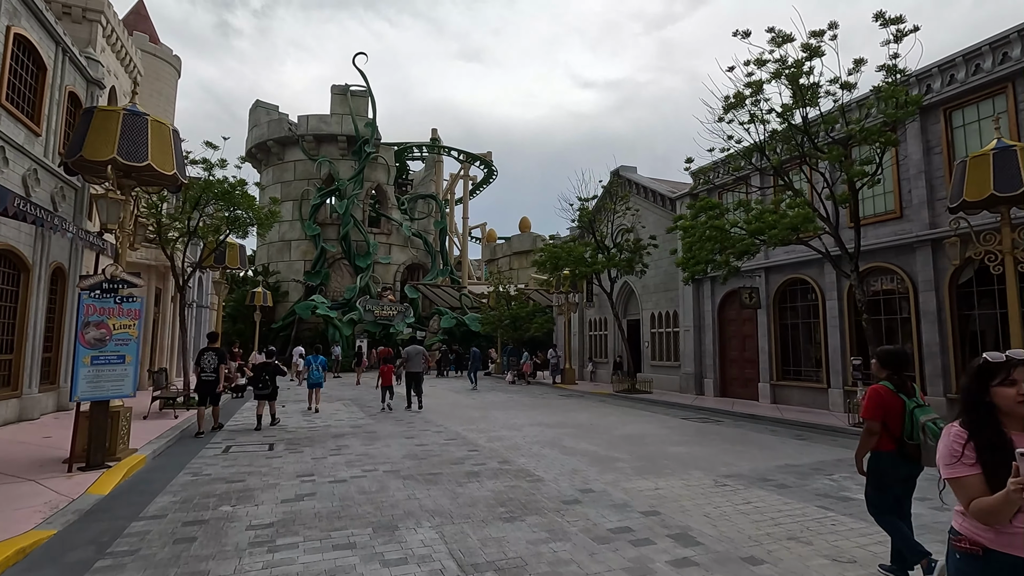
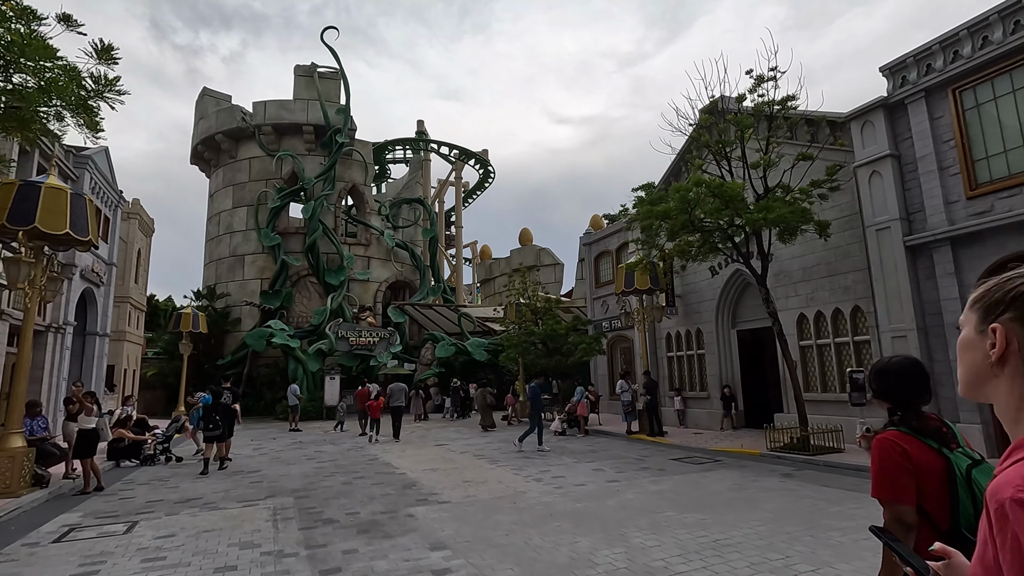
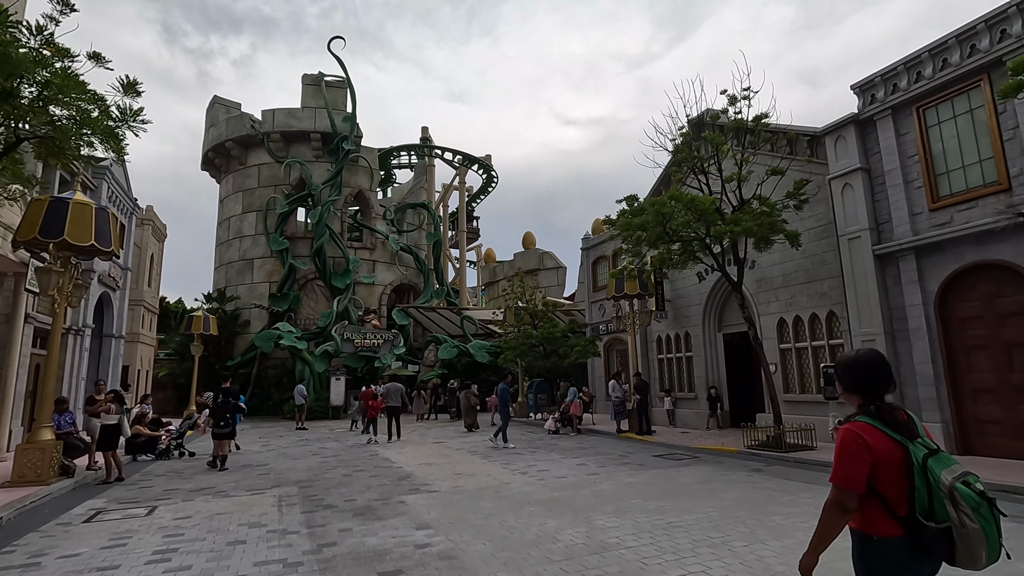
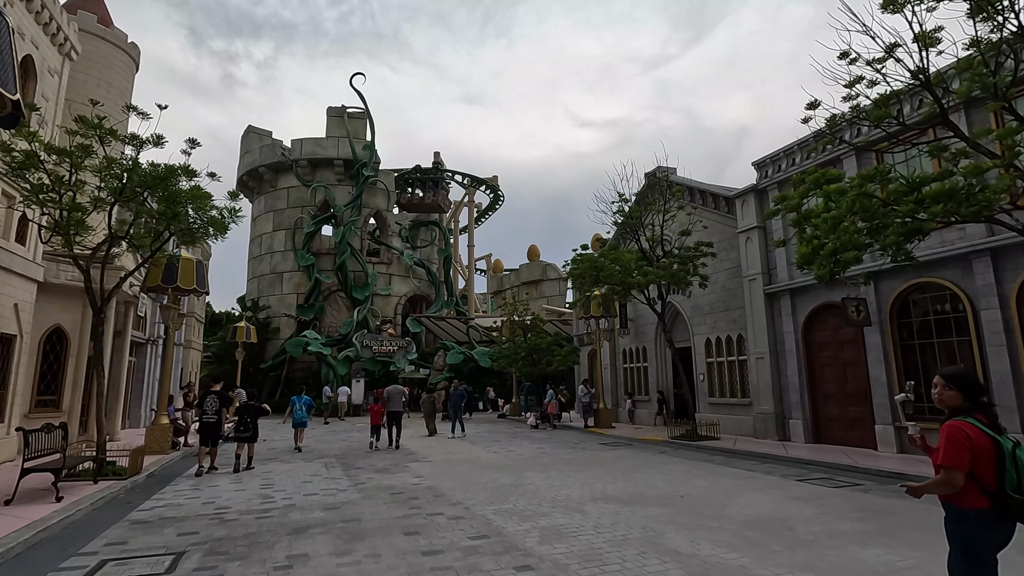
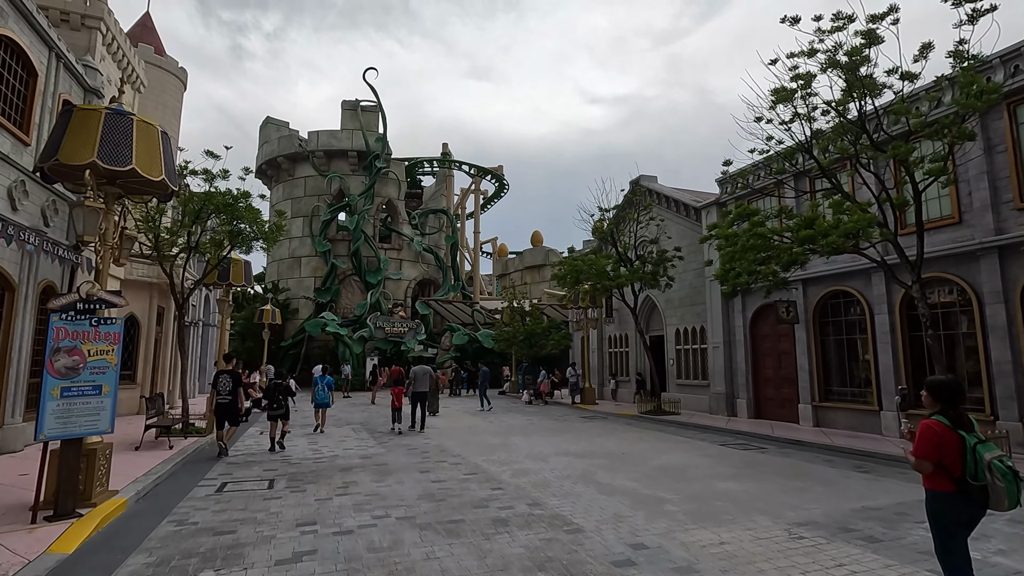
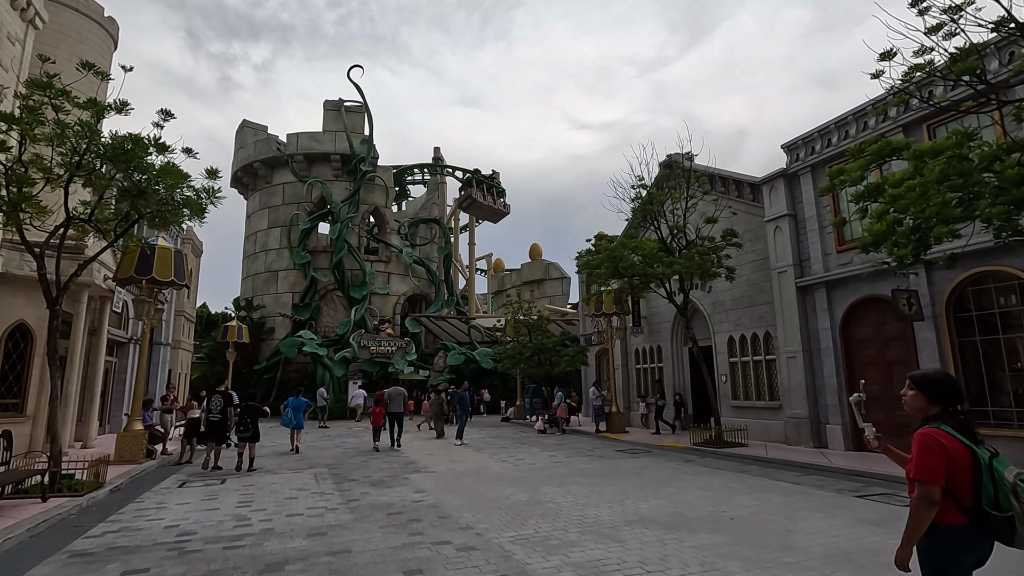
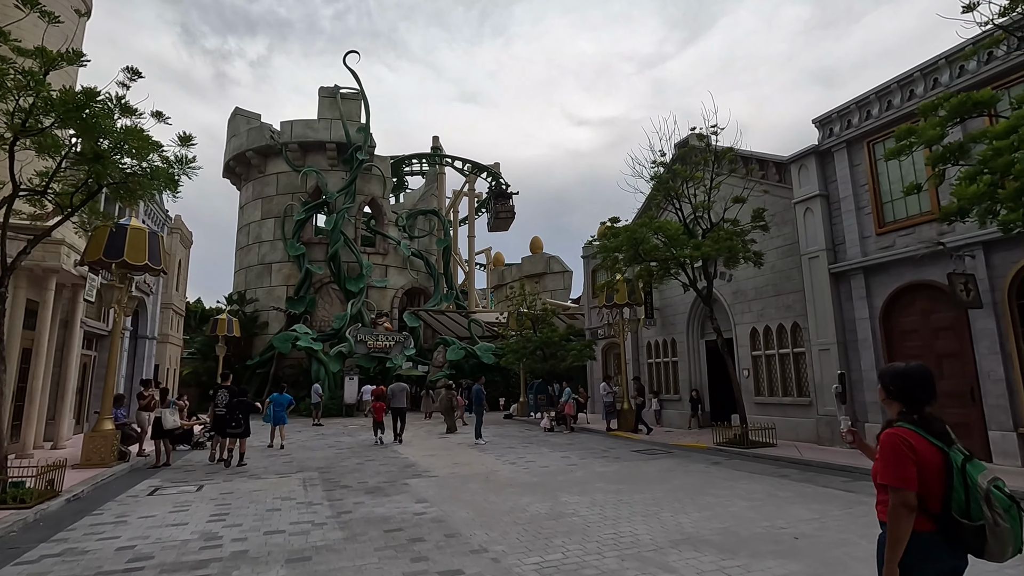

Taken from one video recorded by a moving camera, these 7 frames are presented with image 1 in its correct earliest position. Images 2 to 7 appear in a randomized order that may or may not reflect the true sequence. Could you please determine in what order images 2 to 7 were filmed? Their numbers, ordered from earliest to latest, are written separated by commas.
5, 4, 6, 7, 3, 2
